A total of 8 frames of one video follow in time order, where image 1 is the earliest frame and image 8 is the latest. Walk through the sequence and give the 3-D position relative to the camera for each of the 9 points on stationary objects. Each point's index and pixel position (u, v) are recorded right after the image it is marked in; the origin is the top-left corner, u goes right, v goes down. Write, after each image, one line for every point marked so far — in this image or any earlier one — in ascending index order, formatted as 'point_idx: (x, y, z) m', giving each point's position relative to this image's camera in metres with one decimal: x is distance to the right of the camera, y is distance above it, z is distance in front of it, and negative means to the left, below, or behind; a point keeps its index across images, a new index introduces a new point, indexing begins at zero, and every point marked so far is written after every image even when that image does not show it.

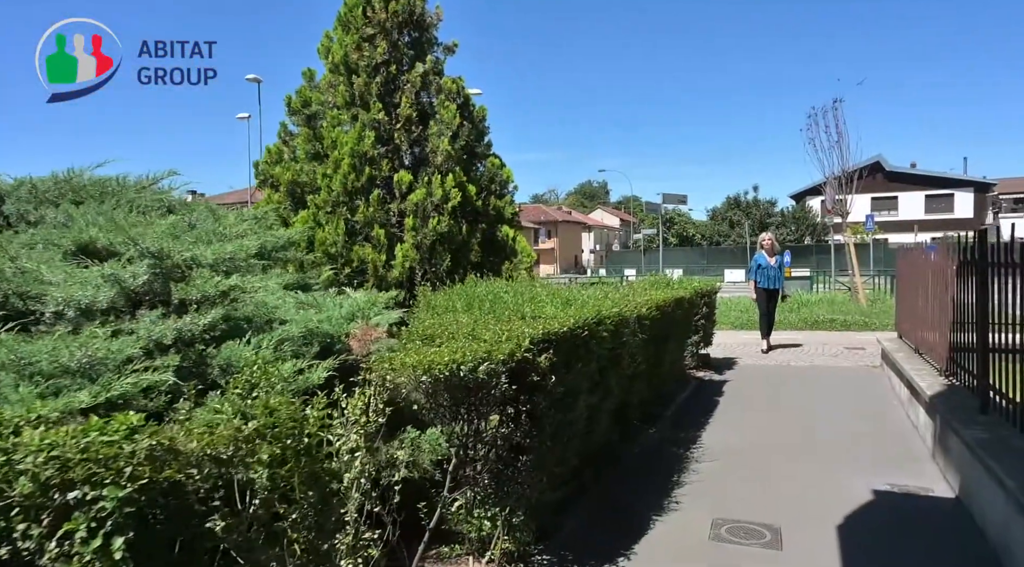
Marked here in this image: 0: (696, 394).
0: (+2.2, -1.4, +9.1) m
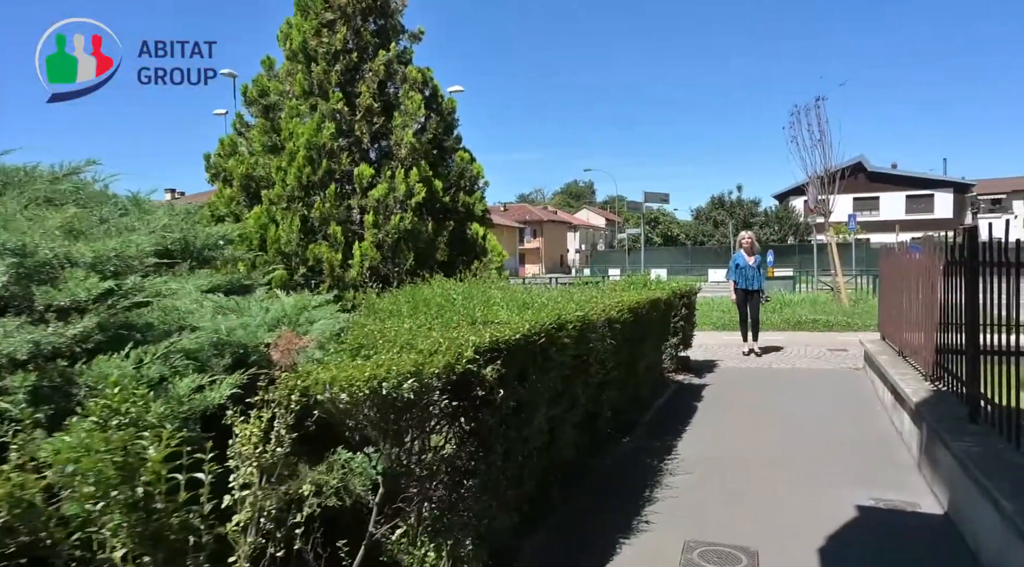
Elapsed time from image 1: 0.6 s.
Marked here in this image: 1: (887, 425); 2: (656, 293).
0: (+1.9, -1.4, +8.7) m
1: (+3.7, -1.4, +7.3) m
2: (+1.5, -0.1, +7.9) m
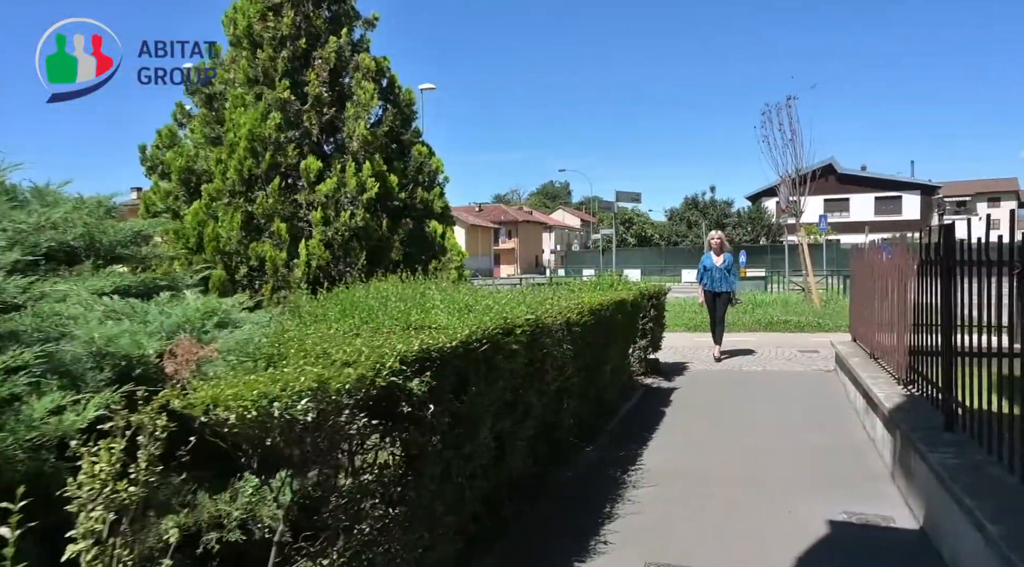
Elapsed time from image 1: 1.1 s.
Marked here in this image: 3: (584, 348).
0: (+1.5, -1.4, +8.4) m
1: (+3.3, -1.4, +7.0) m
2: (+1.1, -0.1, +7.6) m
3: (+0.5, -0.5, +5.6) m
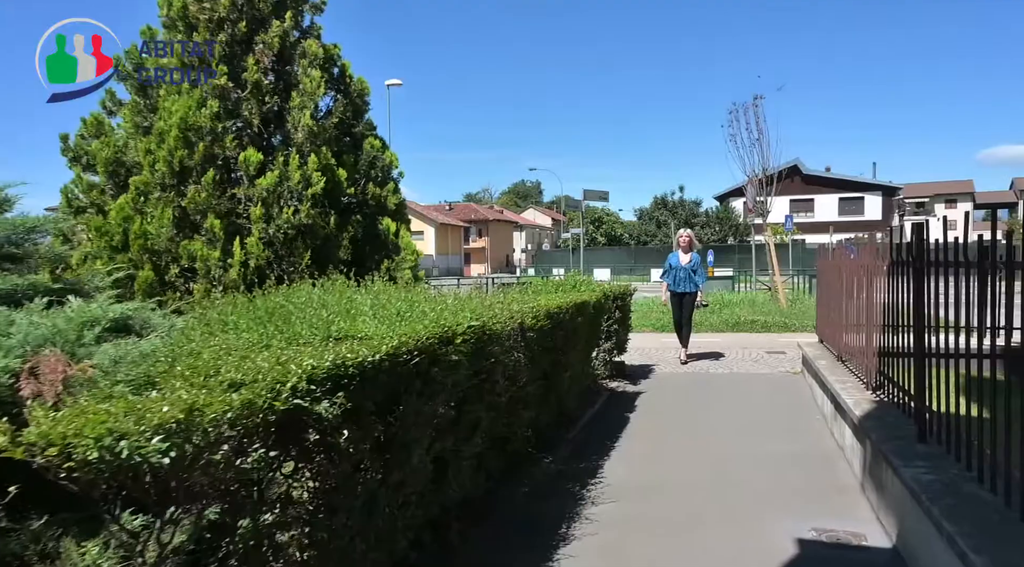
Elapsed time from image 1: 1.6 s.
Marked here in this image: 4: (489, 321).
0: (+1.0, -1.4, +8.1) m
1: (+2.9, -1.4, +6.8) m
2: (+0.7, -0.1, +7.2) m
3: (+0.2, -0.5, +5.3) m
4: (-0.1, -0.2, +4.1) m
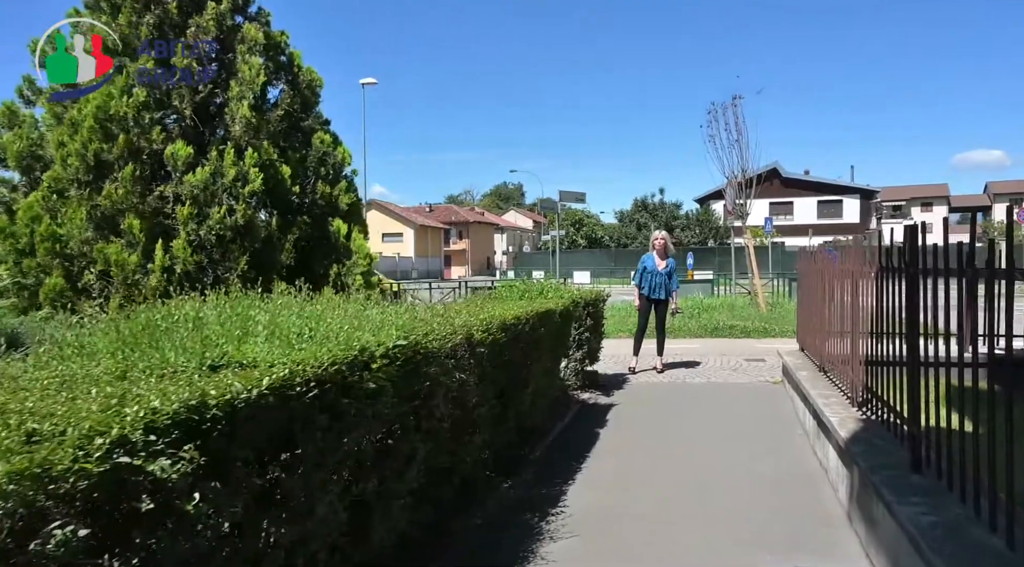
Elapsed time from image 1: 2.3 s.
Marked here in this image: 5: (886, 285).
0: (+0.6, -1.4, +7.6) m
1: (+2.5, -1.5, +6.3) m
2: (+0.3, -0.2, +6.7) m
3: (-0.1, -0.6, +4.8) m
4: (-0.4, -0.3, +3.5) m
5: (+2.6, 0.0, +5.1) m
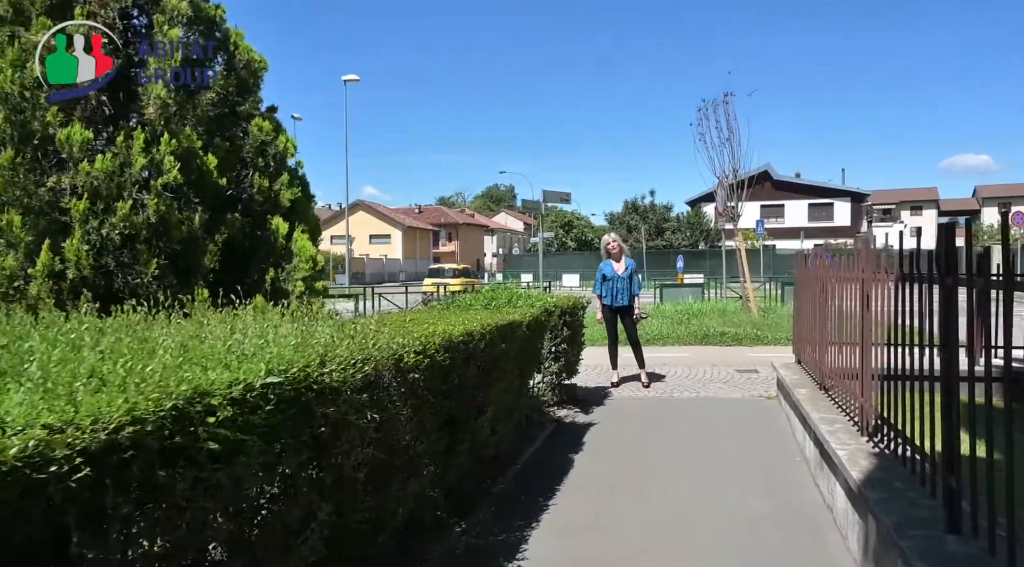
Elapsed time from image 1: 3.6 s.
0: (+0.3, -1.5, +6.8) m
1: (+2.2, -1.5, +5.5) m
2: (0.0, -0.2, +5.9) m
3: (-0.4, -0.6, +3.9) m
4: (-0.7, -0.3, +2.7) m
5: (+2.3, -0.1, +4.3) m
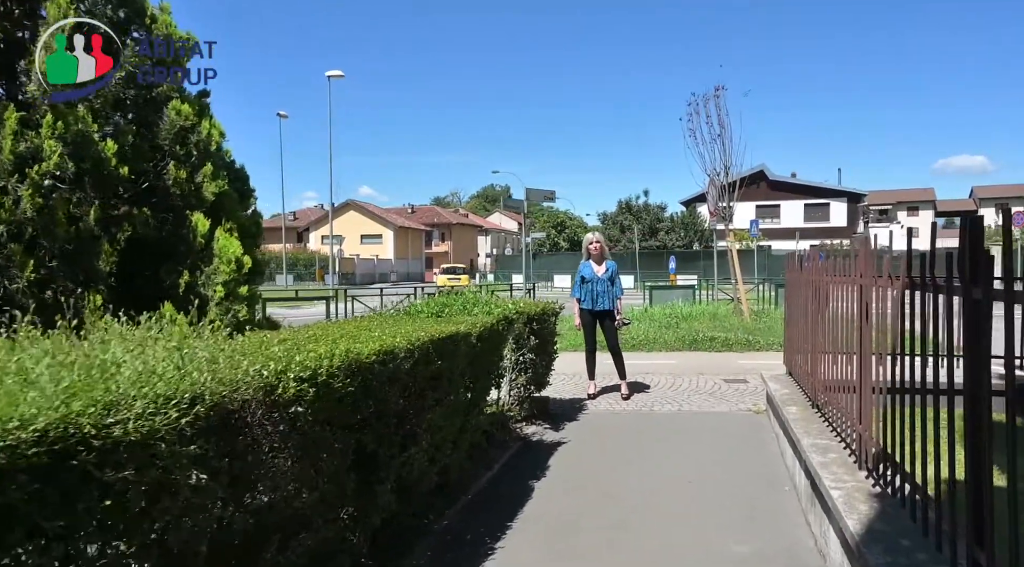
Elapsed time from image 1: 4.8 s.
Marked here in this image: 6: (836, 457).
0: (-0.1, -1.5, +6.0) m
1: (+1.9, -1.6, +4.8) m
2: (-0.3, -0.3, +5.2) m
3: (-0.7, -0.6, +3.2) m
4: (-1.0, -0.3, +2.0) m
5: (+1.9, -0.1, +3.5) m
6: (+2.0, -1.1, +4.5) m
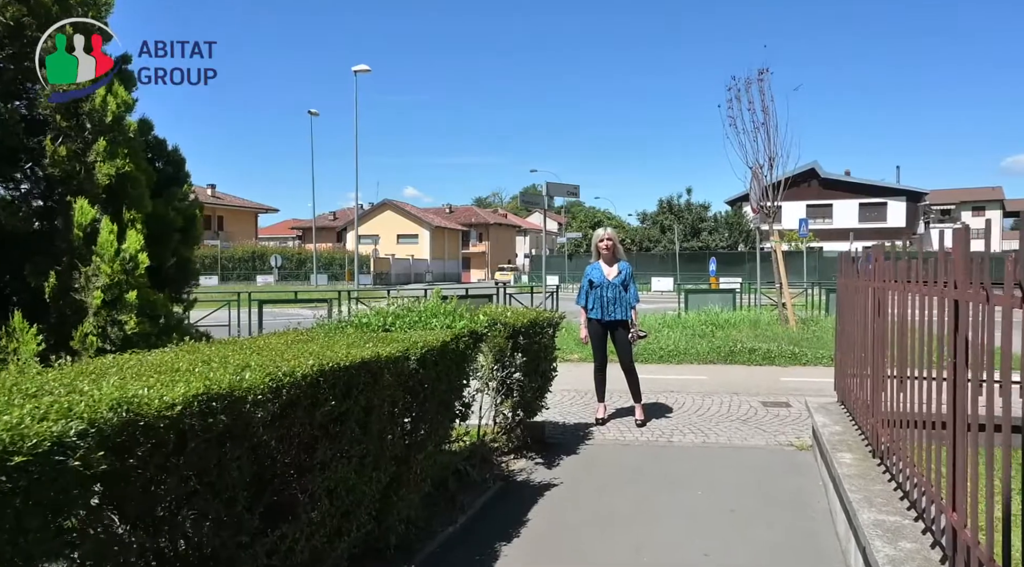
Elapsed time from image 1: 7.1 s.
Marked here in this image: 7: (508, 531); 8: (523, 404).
0: (-0.3, -1.6, +4.8) m
1: (+1.6, -1.6, +3.4) m
2: (-0.6, -0.3, +3.9) m
3: (-1.1, -0.7, +2.0) m
4: (-1.4, -0.4, +0.8) m
5: (+1.6, -0.2, +2.2) m
6: (+1.7, -1.1, +3.1) m
7: (0.0, -1.6, +4.7) m
8: (0.0, -1.0, +6.0) m
